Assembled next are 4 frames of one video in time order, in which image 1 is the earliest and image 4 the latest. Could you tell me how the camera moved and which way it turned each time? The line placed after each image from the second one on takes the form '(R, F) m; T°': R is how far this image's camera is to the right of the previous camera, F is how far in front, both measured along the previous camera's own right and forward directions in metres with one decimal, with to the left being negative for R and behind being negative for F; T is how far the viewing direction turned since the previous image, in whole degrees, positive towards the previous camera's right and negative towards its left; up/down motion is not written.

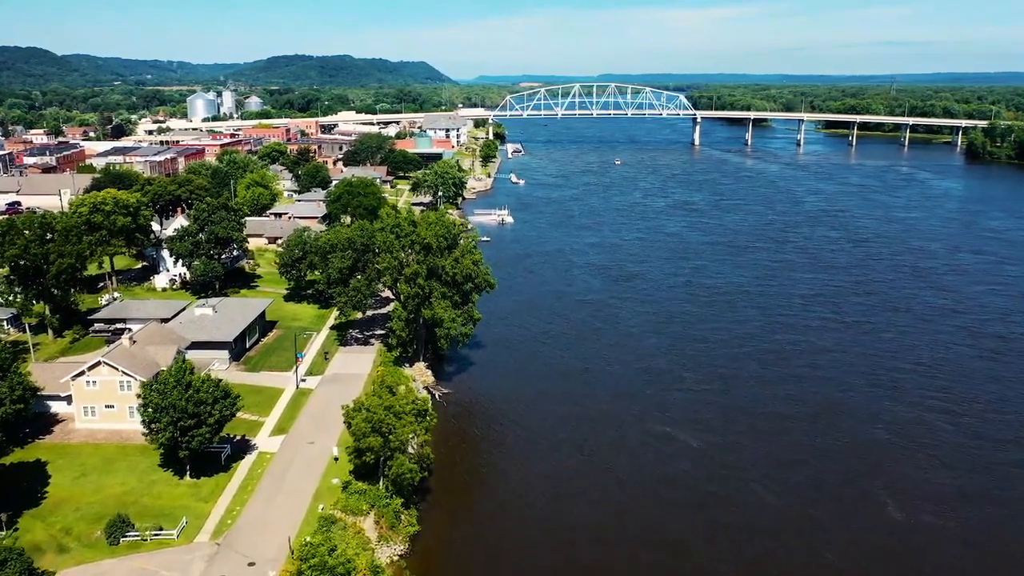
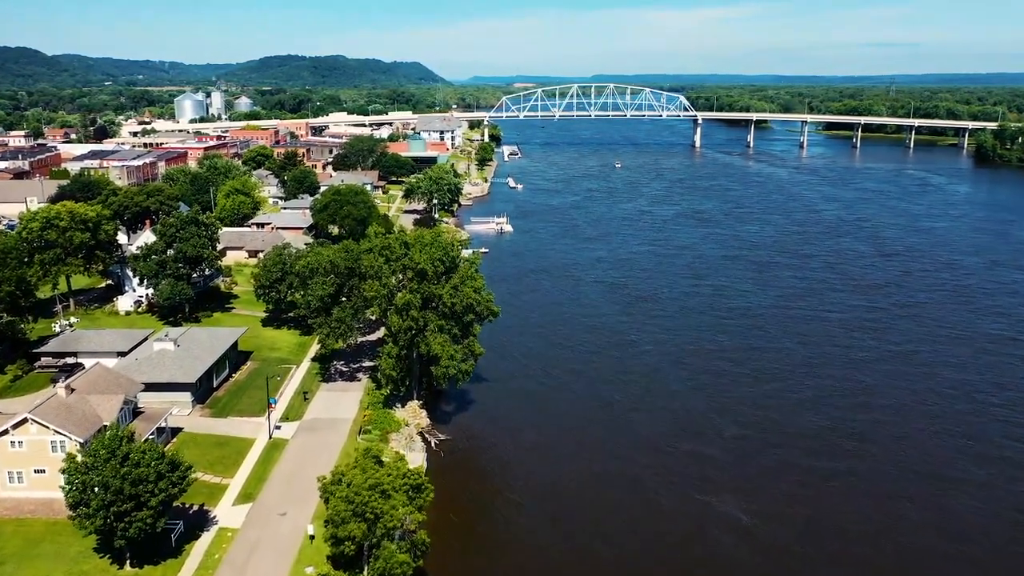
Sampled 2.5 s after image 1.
(-0.4, +3.3) m; 0°
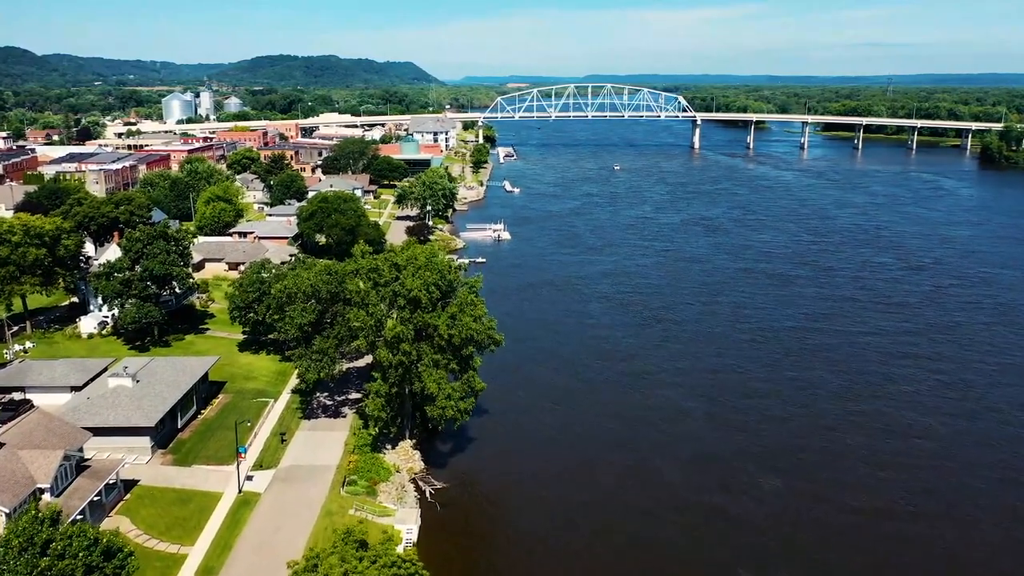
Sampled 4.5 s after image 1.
(-0.3, +2.7) m; 0°
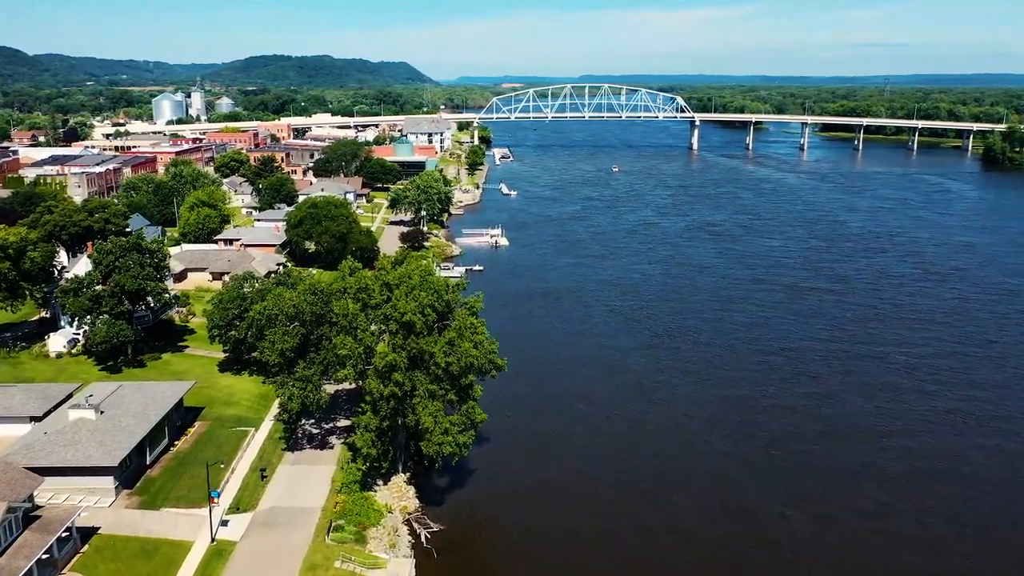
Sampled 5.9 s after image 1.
(-0.2, +1.9) m; 0°
